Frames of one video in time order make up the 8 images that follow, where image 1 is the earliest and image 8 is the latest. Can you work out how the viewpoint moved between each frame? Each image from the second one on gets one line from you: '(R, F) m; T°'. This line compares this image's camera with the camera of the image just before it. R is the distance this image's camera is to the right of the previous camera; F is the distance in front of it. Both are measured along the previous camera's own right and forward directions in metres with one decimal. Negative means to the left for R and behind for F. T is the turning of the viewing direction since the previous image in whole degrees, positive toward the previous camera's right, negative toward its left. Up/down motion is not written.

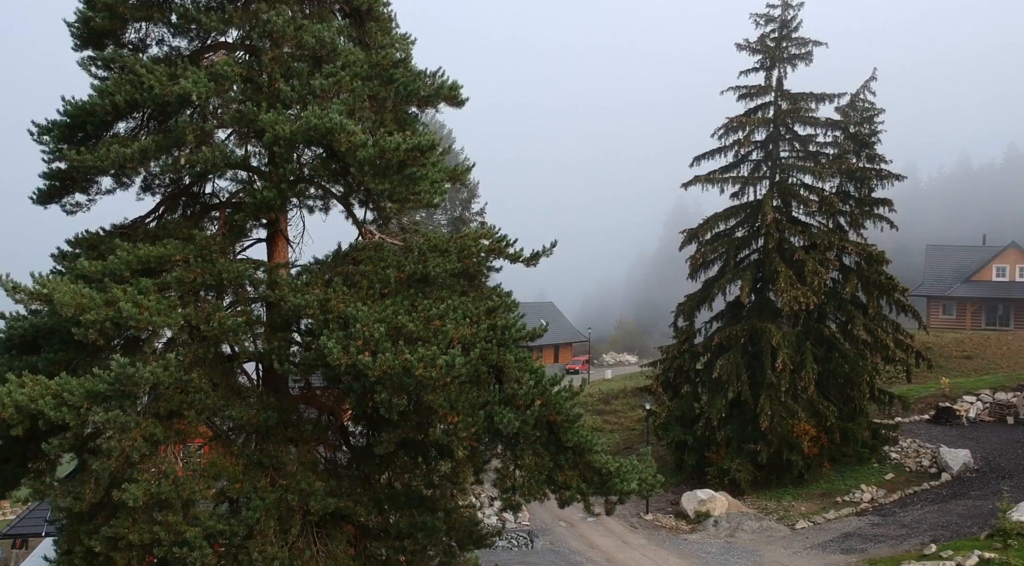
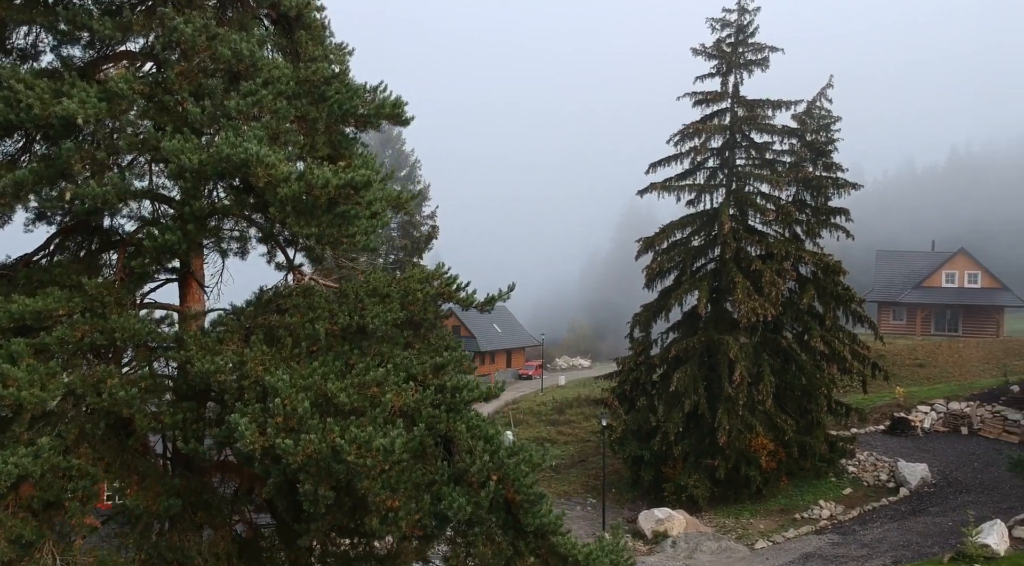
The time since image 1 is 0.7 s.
(0.0, +0.9) m; +3°
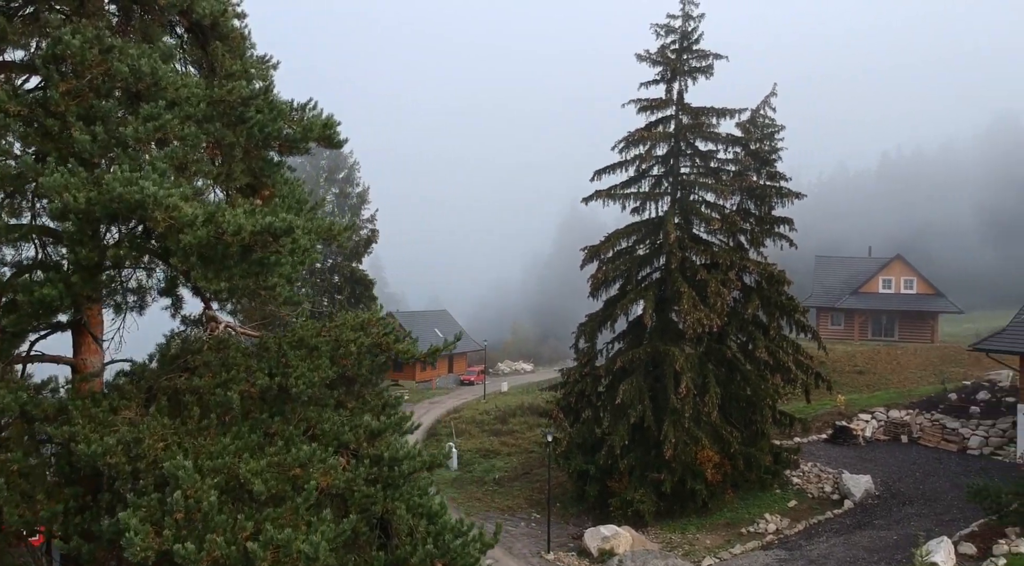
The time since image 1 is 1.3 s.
(0.0, +0.7) m; +4°
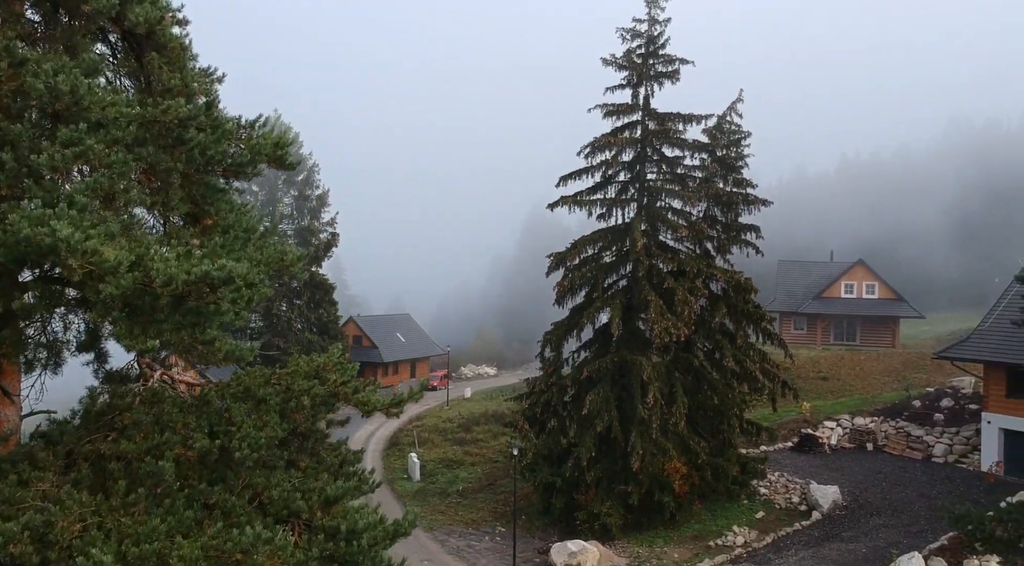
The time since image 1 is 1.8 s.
(-0.1, +0.5) m; +3°
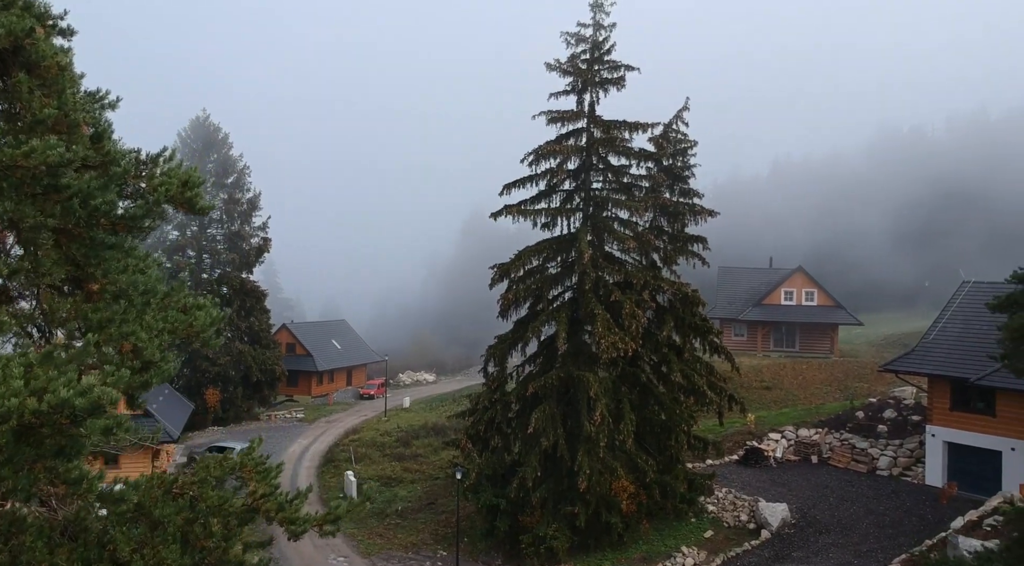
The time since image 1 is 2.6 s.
(-0.1, +0.9) m; +4°
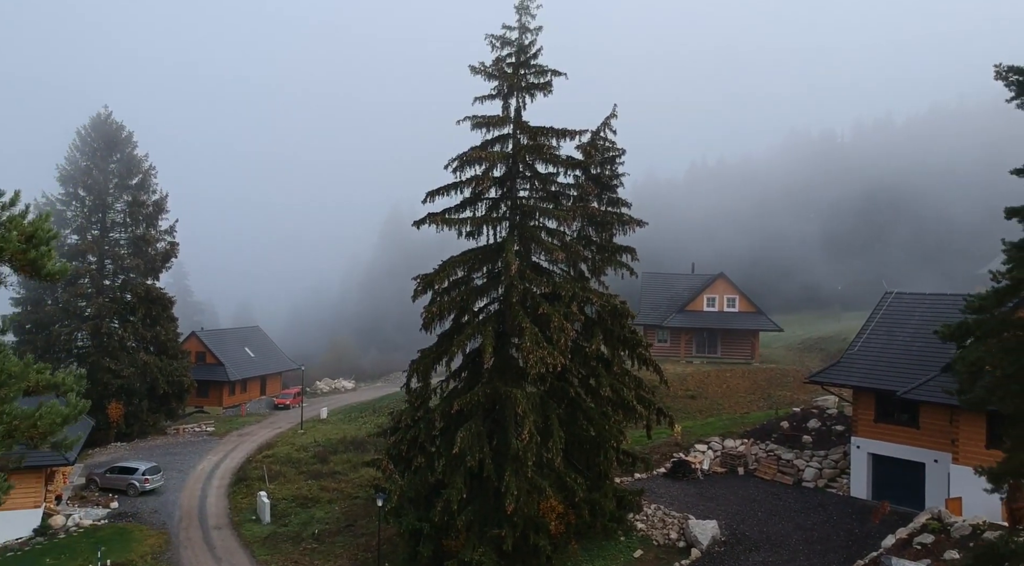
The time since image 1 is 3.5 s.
(-0.1, +0.9) m; +5°
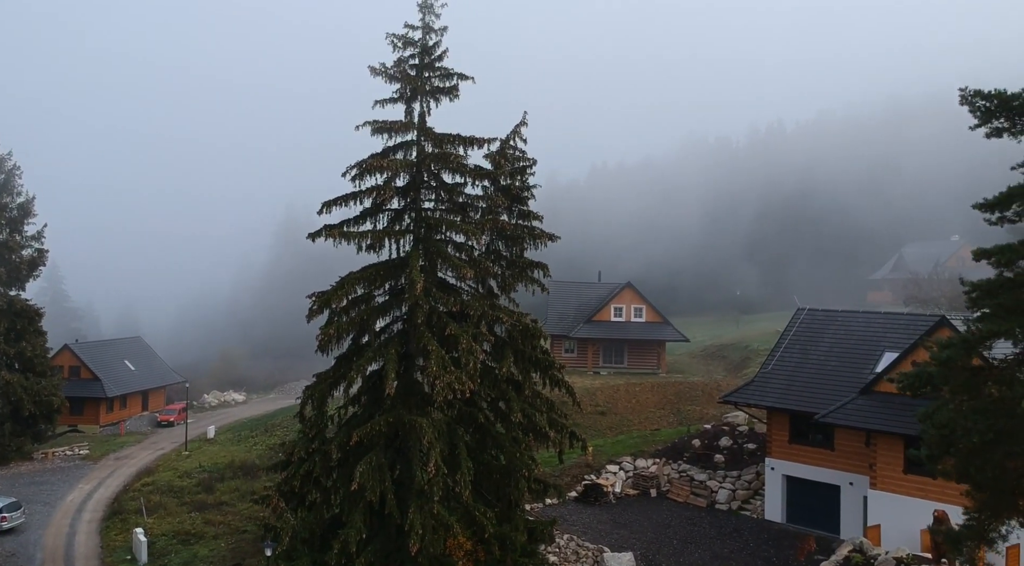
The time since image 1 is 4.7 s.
(0.0, +1.4) m; +7°
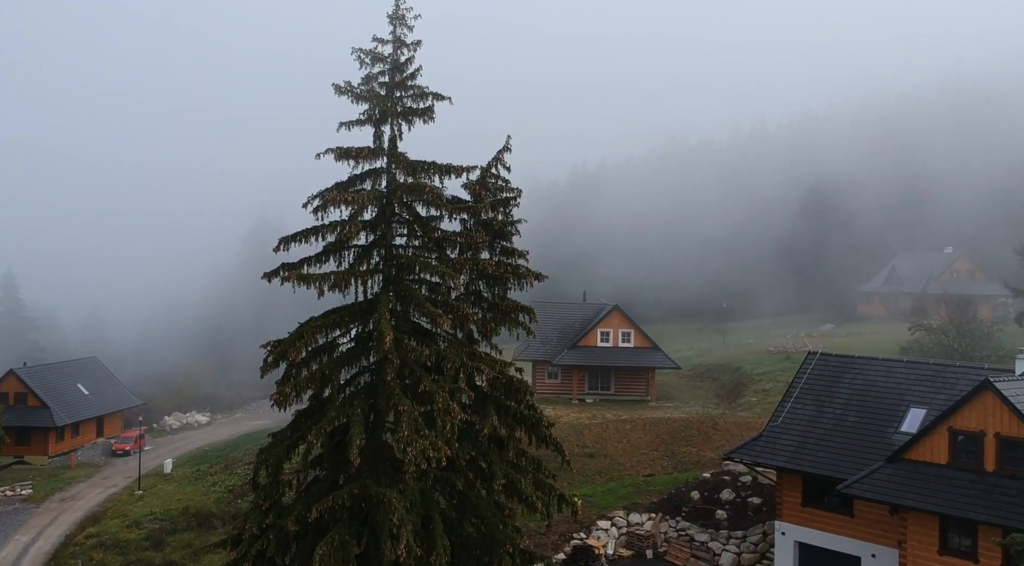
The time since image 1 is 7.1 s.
(-0.1, +2.3) m; +2°
